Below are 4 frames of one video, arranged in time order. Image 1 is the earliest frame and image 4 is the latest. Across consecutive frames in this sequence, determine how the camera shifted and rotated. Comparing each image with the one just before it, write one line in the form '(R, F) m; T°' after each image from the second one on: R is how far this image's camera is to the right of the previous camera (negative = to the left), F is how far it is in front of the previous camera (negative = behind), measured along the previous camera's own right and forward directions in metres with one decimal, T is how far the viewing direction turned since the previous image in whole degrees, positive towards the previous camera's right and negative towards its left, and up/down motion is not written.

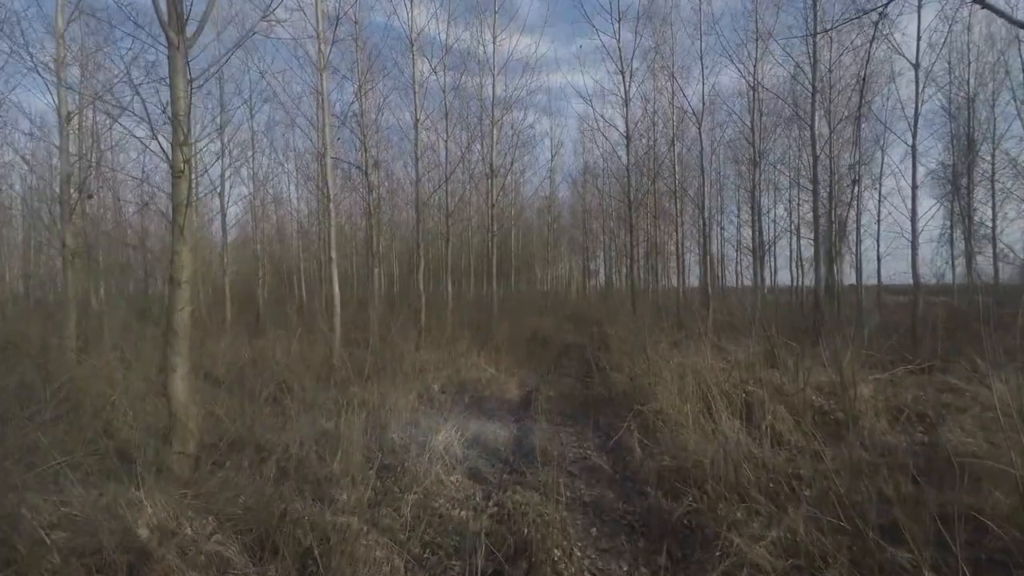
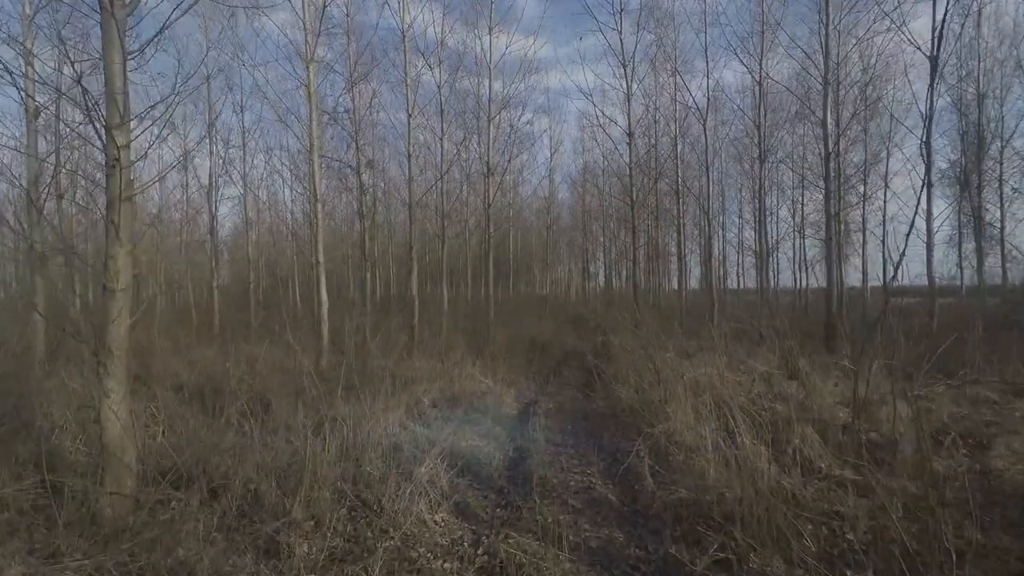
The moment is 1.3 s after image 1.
(0.0, +0.6) m; 0°
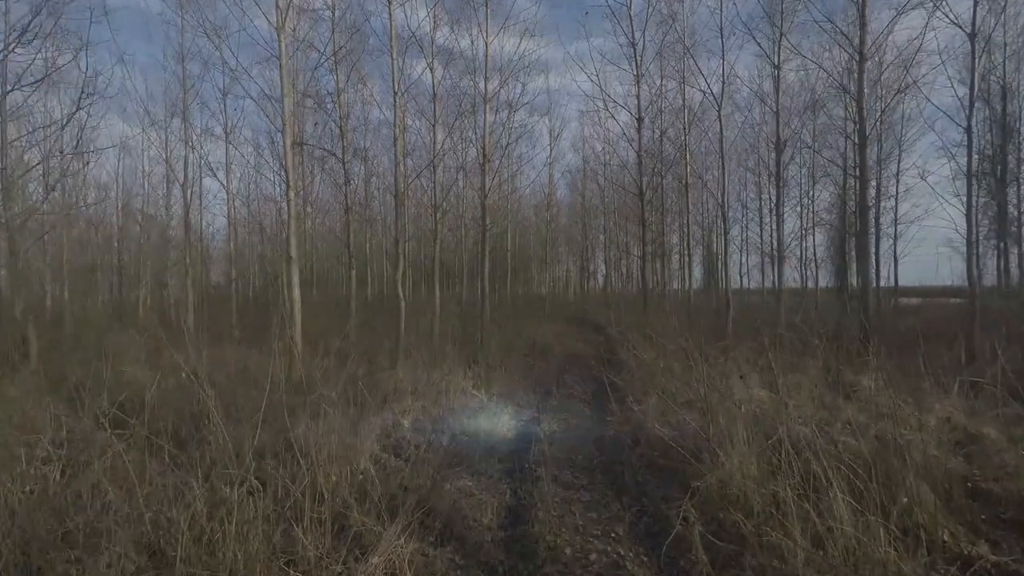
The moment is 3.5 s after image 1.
(0.0, +1.3) m; 0°
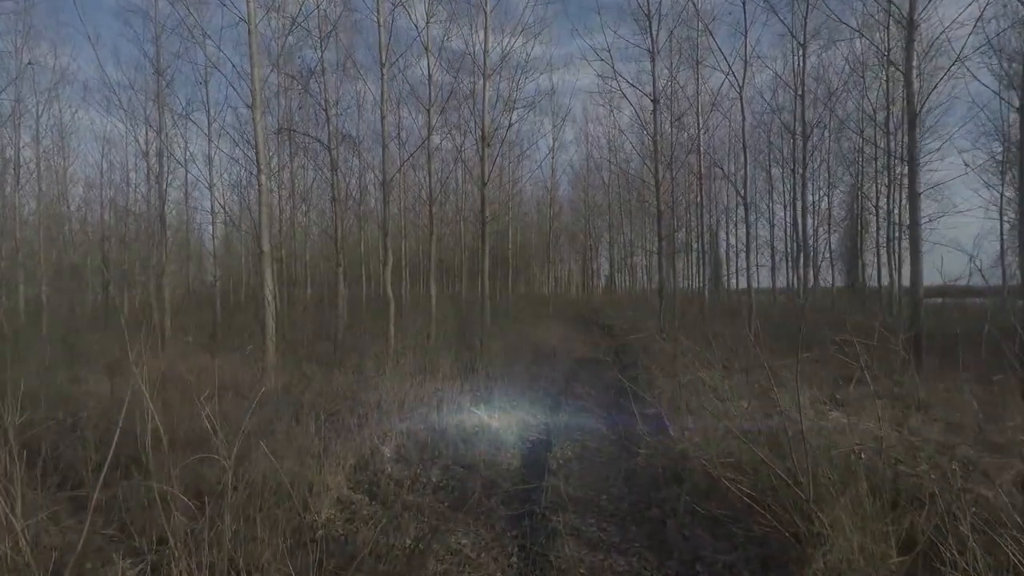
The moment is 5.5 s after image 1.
(0.0, +1.2) m; 0°
